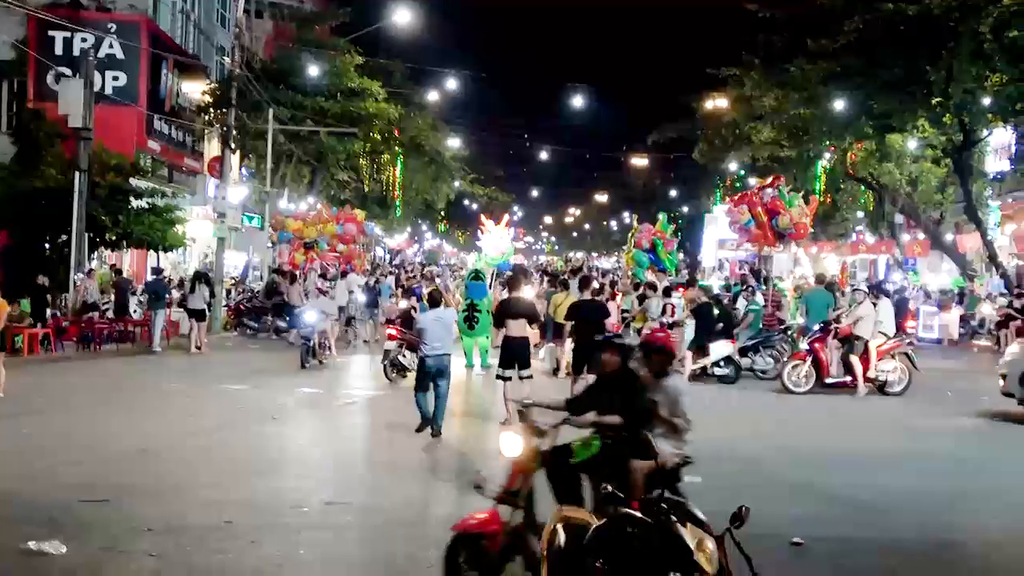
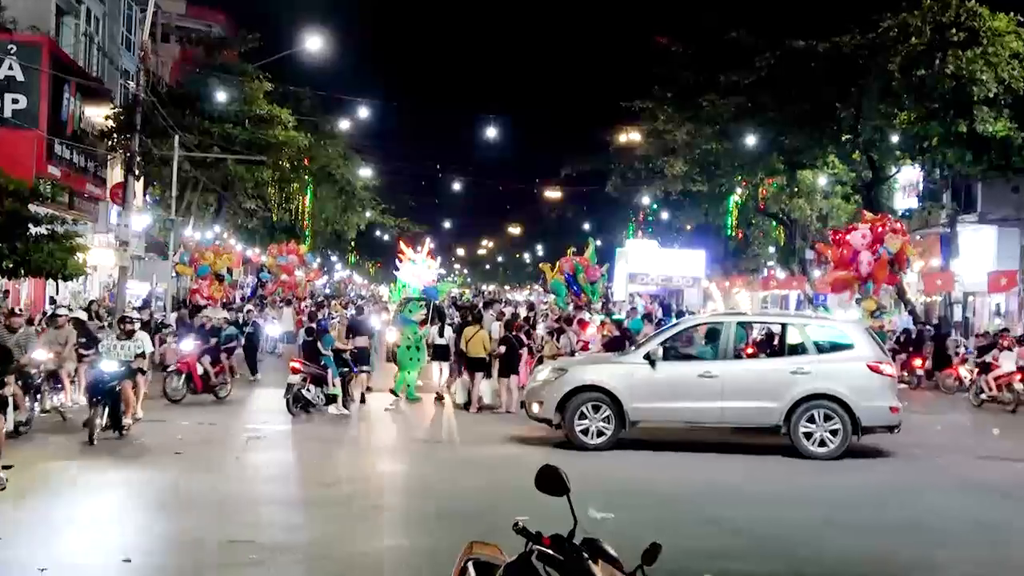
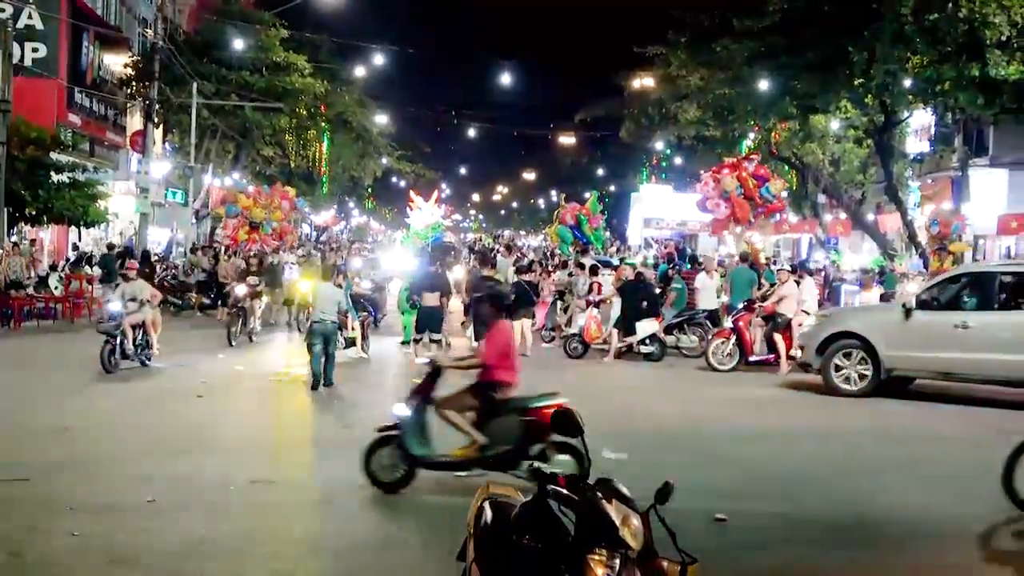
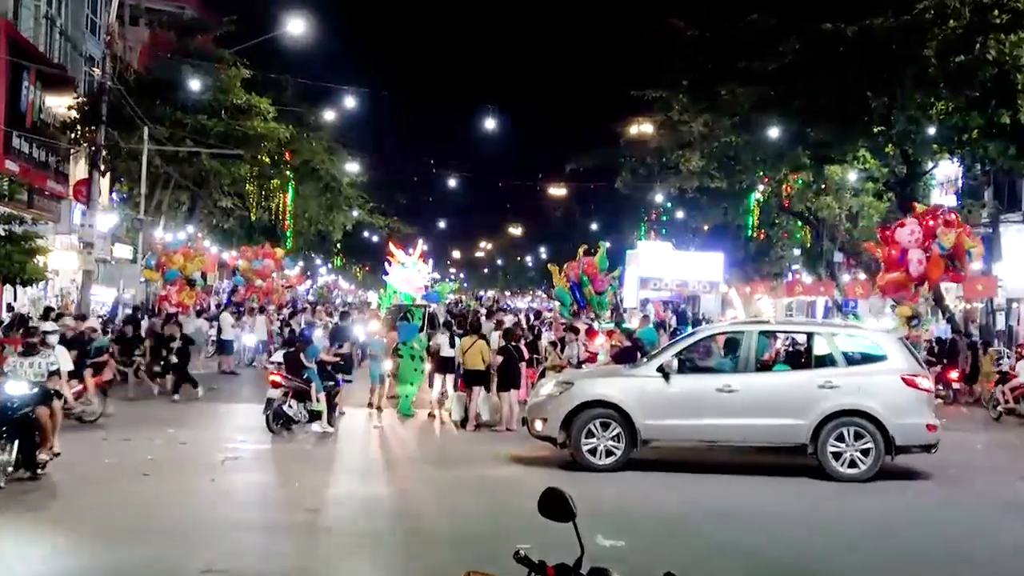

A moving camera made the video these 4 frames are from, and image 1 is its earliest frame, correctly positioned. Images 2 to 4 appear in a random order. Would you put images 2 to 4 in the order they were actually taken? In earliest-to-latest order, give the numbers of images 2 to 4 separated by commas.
3, 2, 4
